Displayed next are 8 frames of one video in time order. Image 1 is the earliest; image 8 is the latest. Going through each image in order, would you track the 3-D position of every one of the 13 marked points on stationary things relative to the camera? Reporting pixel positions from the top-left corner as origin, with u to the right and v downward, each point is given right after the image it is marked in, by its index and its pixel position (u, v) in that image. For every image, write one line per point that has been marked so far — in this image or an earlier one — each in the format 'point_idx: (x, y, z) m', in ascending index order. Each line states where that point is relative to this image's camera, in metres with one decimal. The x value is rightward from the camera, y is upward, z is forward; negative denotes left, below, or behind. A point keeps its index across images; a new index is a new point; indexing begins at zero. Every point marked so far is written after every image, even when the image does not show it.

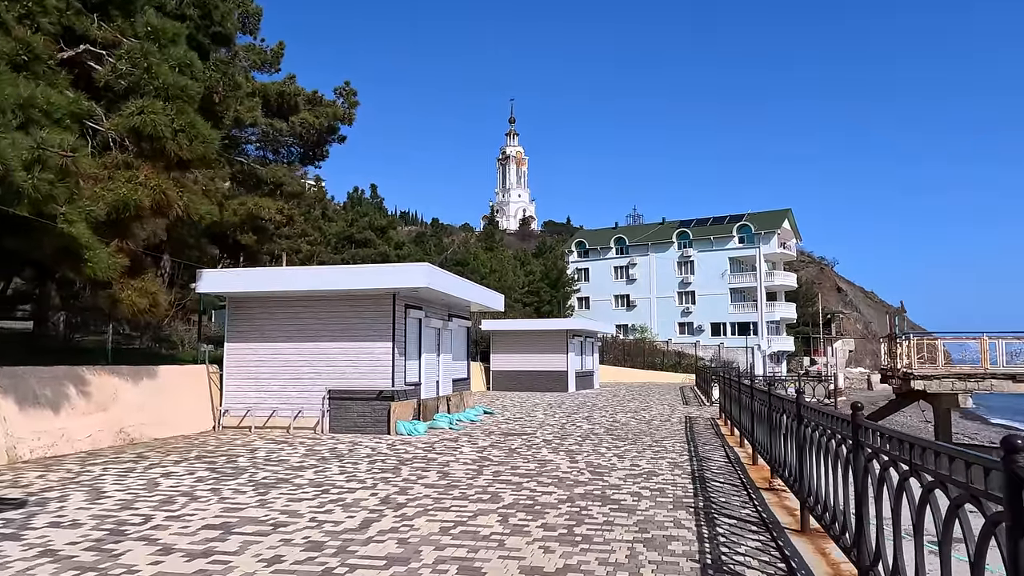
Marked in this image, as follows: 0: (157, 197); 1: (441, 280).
0: (-5.0, +1.3, +10.7) m
1: (-1.3, +0.1, +13.7) m
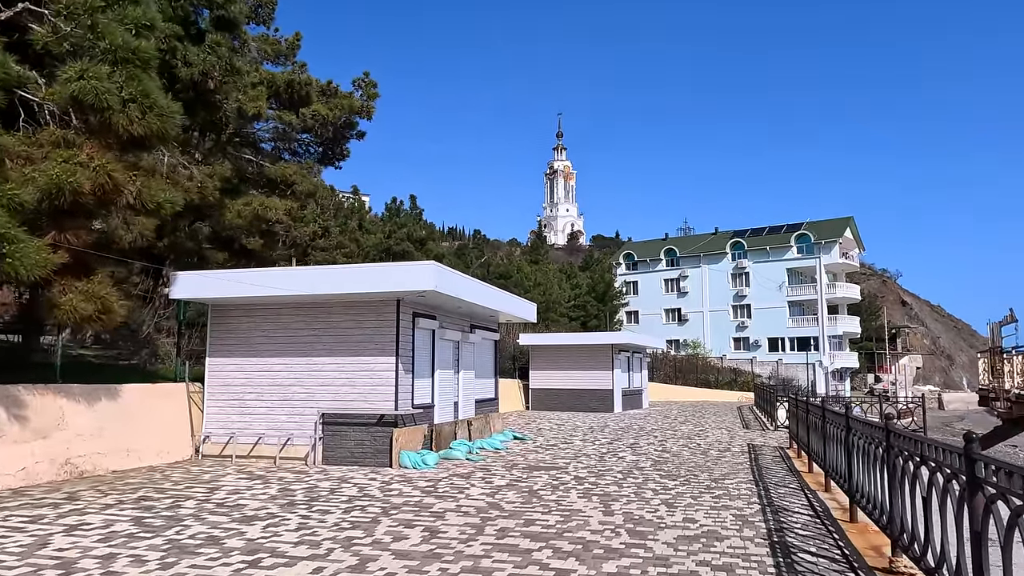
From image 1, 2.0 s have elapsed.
0: (-4.8, +1.2, +8.9) m
1: (-0.9, +0.1, +11.5) m
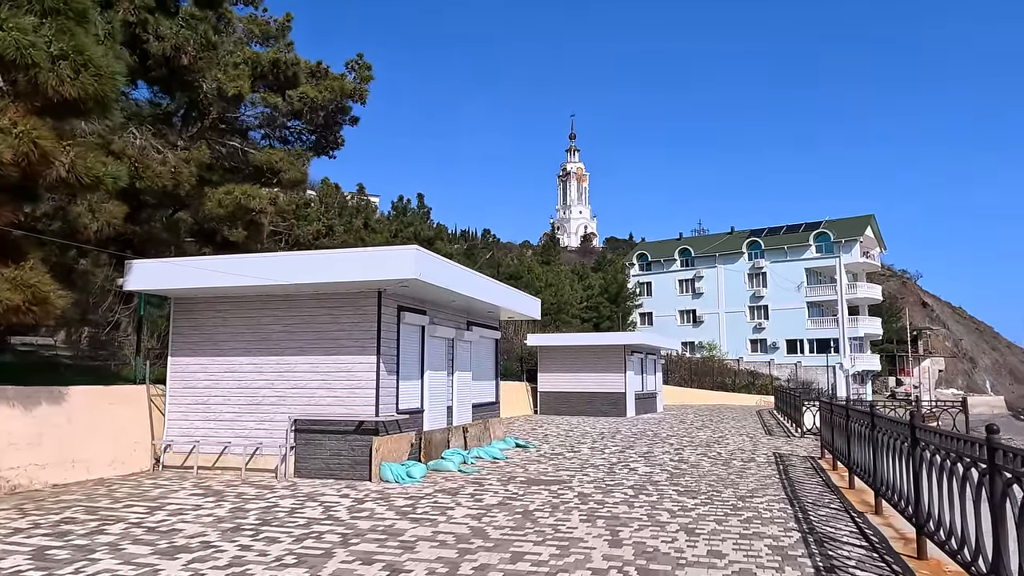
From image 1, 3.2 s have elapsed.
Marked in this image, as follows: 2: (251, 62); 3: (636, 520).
0: (-4.9, +1.4, +7.6) m
1: (-0.9, +0.2, +10.2) m
2: (-5.6, +4.9, +16.3) m
3: (+1.2, -2.2, +7.3) m
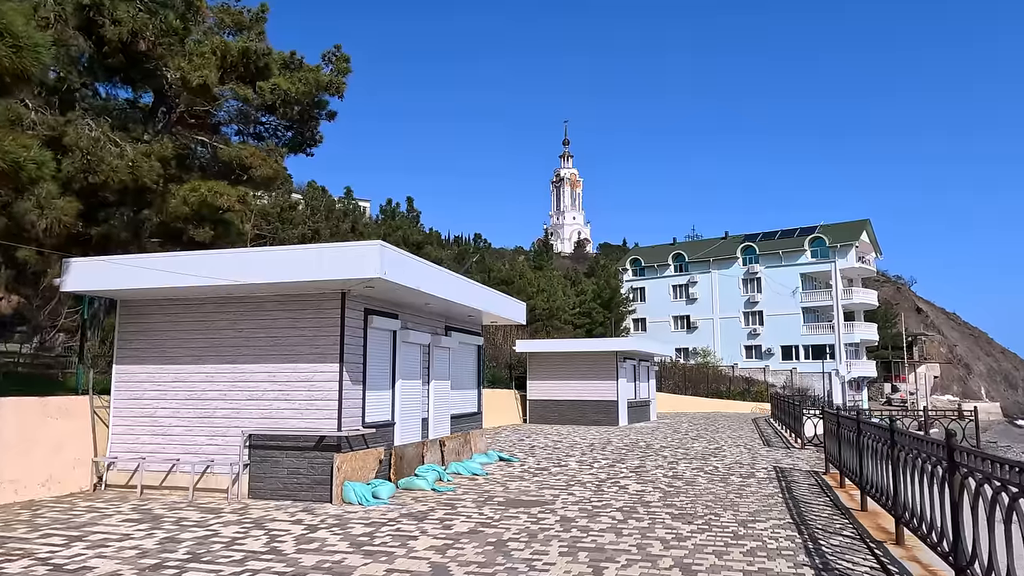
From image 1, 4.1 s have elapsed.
0: (-5.2, +1.4, +6.7) m
1: (-1.2, +0.2, +9.3) m
2: (-5.9, +4.8, +15.4) m
3: (+0.9, -2.2, +6.4) m
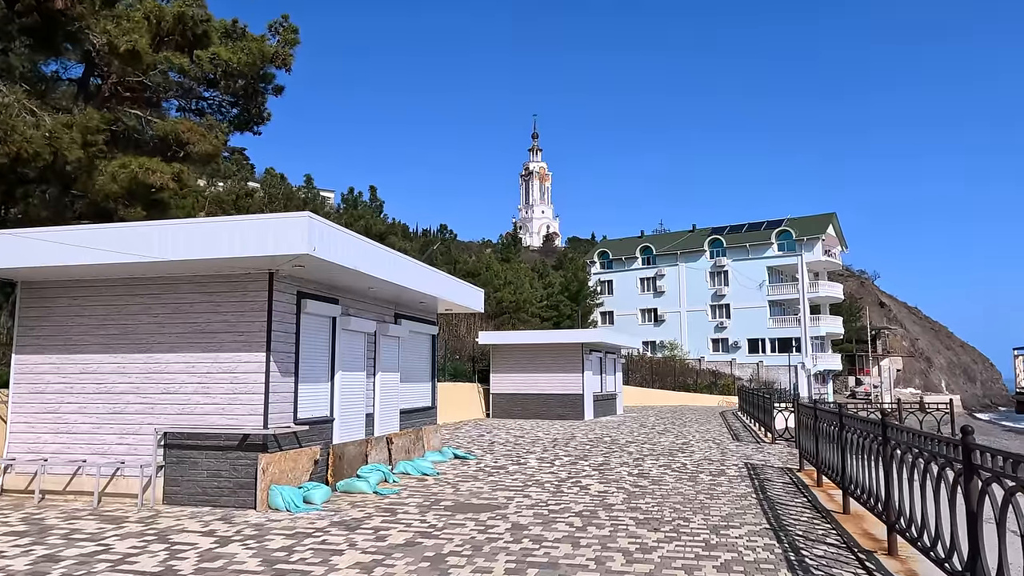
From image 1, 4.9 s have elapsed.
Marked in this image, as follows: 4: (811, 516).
0: (-5.6, +1.6, +5.5) m
1: (-1.8, +0.4, +8.3) m
2: (-6.7, +5.1, +14.2) m
3: (+0.5, -2.0, +5.5) m
4: (+2.9, -2.2, +7.5) m
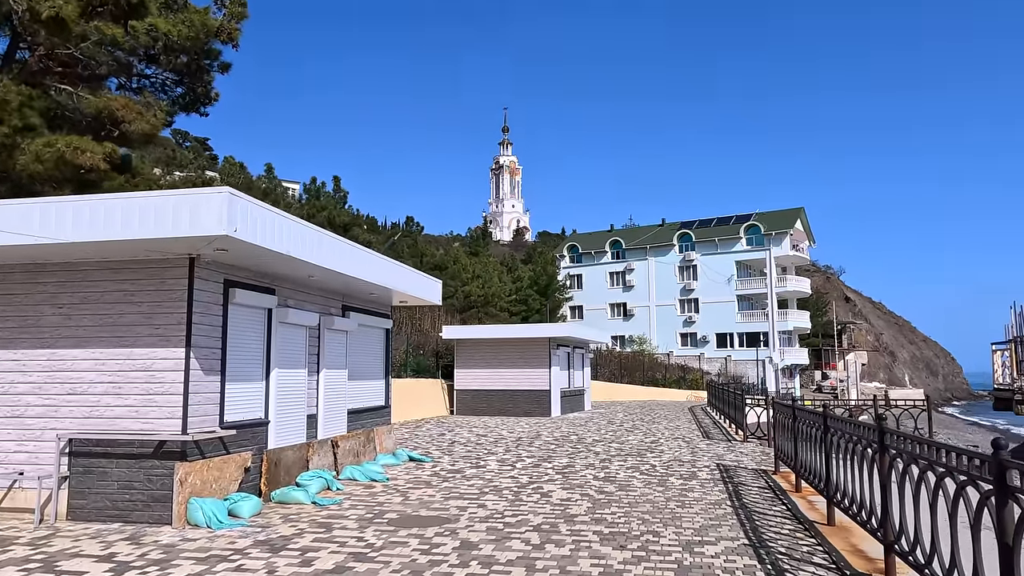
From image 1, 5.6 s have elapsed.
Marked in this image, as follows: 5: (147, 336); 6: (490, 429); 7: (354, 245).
0: (-5.9, +1.7, +4.5) m
1: (-2.2, +0.5, +7.4) m
2: (-7.4, +5.2, +13.1) m
3: (+0.1, -1.9, +4.7) m
4: (+2.5, -2.1, +6.8) m
5: (-3.5, -0.5, +7.2) m
6: (-0.5, -3.4, +18.3) m
7: (-1.9, +0.5, +9.4) m
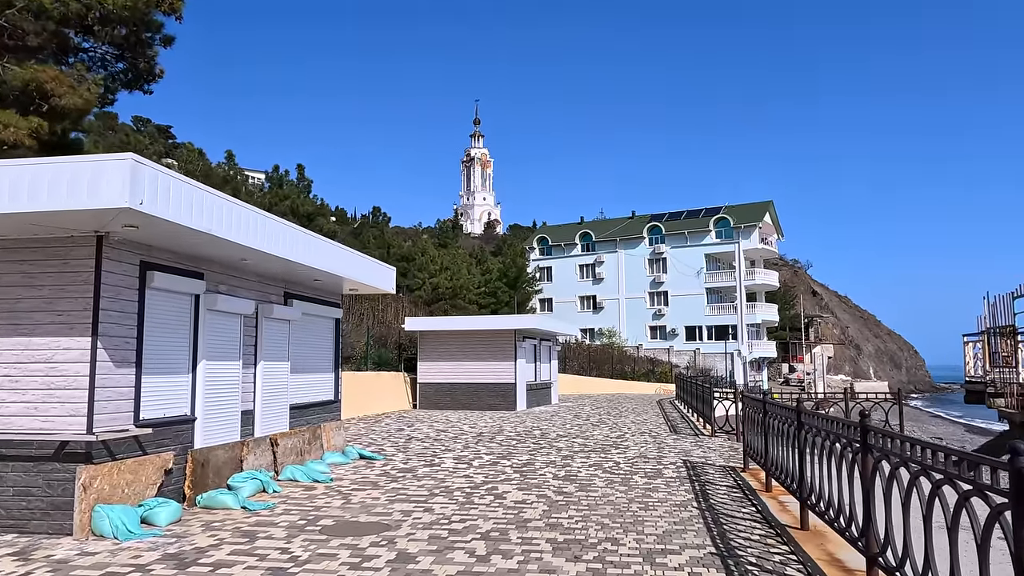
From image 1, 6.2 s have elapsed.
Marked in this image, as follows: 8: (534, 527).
0: (-6.3, +1.9, +3.6) m
1: (-2.7, +0.7, +6.6) m
2: (-8.0, +5.5, +12.1) m
3: (-0.2, -1.8, +4.1) m
4: (+2.1, -2.0, +6.2) m
5: (-3.9, -0.3, +6.4) m
6: (-1.4, -3.1, +17.6) m
7: (-2.5, +0.7, +8.6) m
8: (+0.2, -2.0, +6.5) m
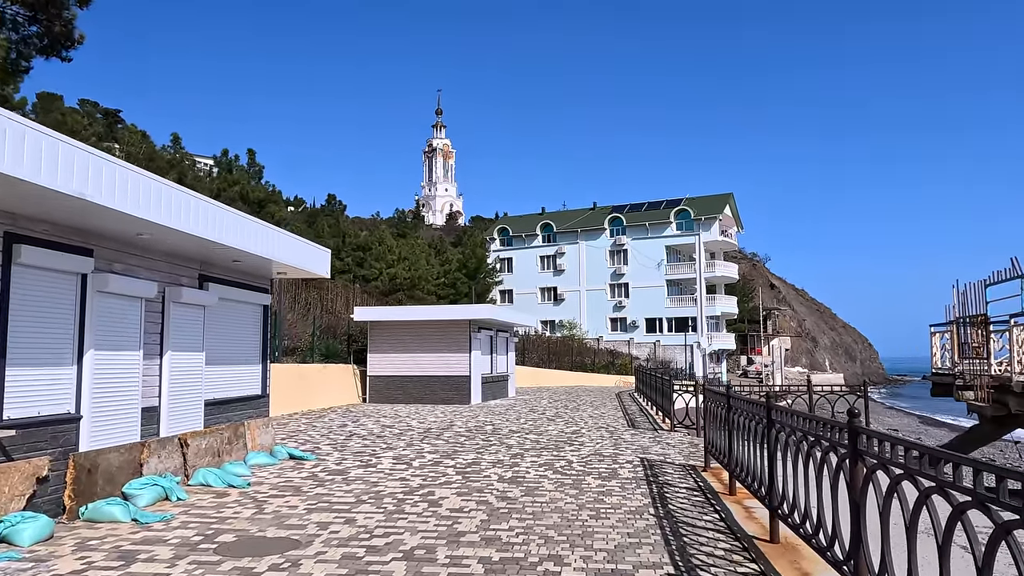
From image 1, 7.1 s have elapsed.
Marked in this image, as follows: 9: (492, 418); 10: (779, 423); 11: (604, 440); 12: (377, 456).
0: (-6.6, +2.0, +2.3) m
1: (-3.2, +0.9, +5.6) m
2: (-8.8, +5.7, +10.7) m
3: (-0.6, -1.7, +3.2) m
4: (+1.6, -1.9, +5.5) m
5: (-4.4, -0.1, +5.3) m
6: (-2.5, -2.9, +16.7) m
7: (-3.1, +0.9, +7.6) m
8: (-0.3, -1.9, +5.7) m
9: (-0.4, -2.9, +17.1) m
10: (+2.0, -1.1, +5.9) m
11: (+1.6, -2.5, +12.8) m
12: (-1.9, -2.4, +10.7) m
